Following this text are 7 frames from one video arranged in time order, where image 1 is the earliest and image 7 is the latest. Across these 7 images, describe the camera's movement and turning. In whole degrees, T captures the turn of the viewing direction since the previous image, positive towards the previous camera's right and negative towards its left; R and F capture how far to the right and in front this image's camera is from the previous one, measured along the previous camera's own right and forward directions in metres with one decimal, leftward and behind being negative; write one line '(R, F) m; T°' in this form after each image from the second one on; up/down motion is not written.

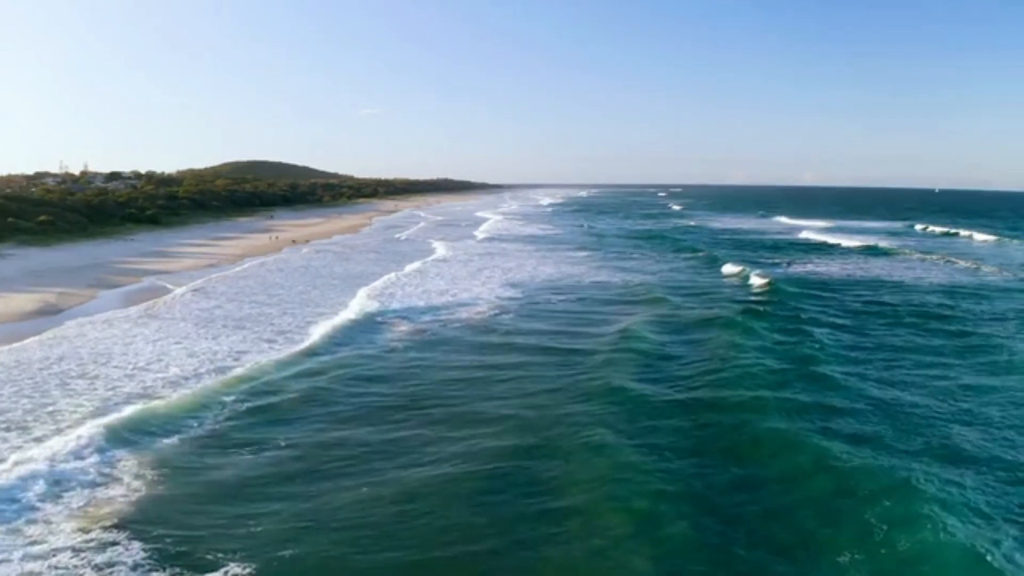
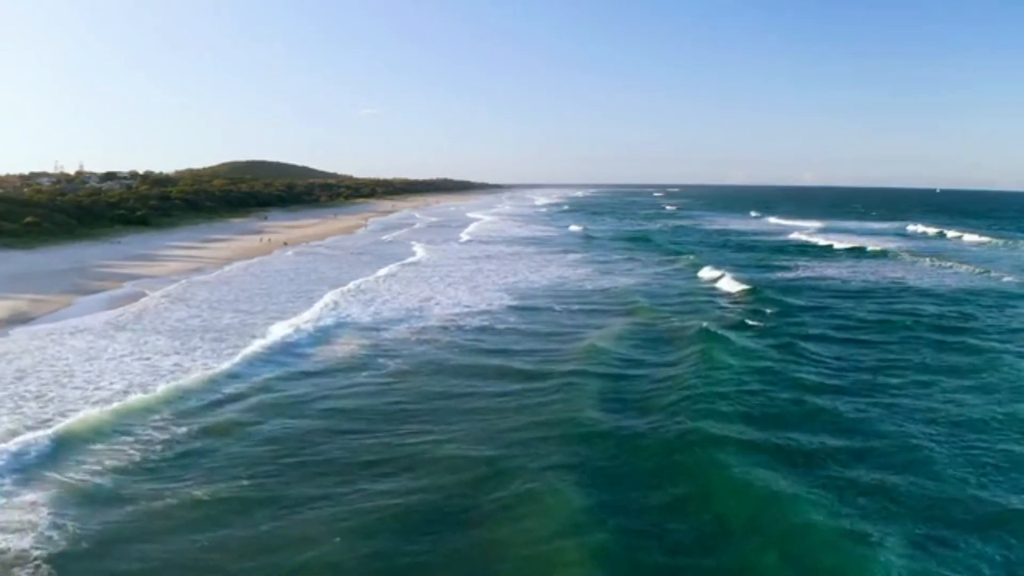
(+0.2, +1.2) m; 0°
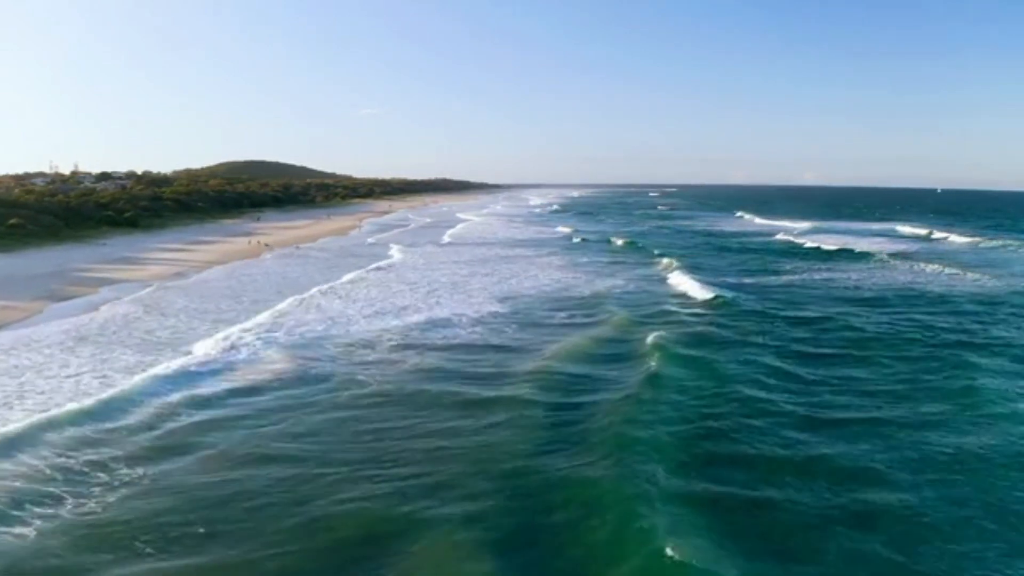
(+0.2, +1.2) m; 0°
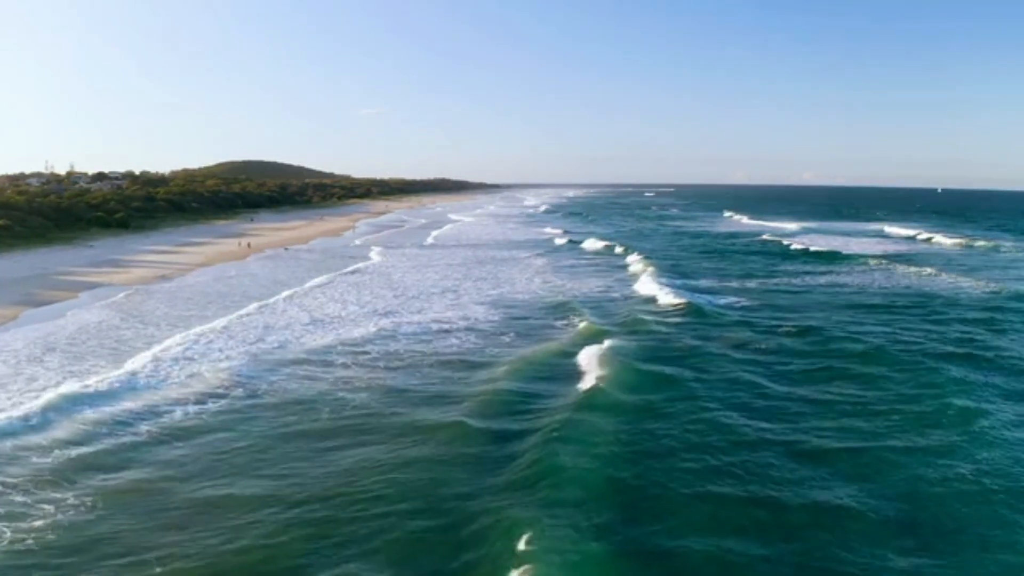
(+0.3, +0.7) m; 0°
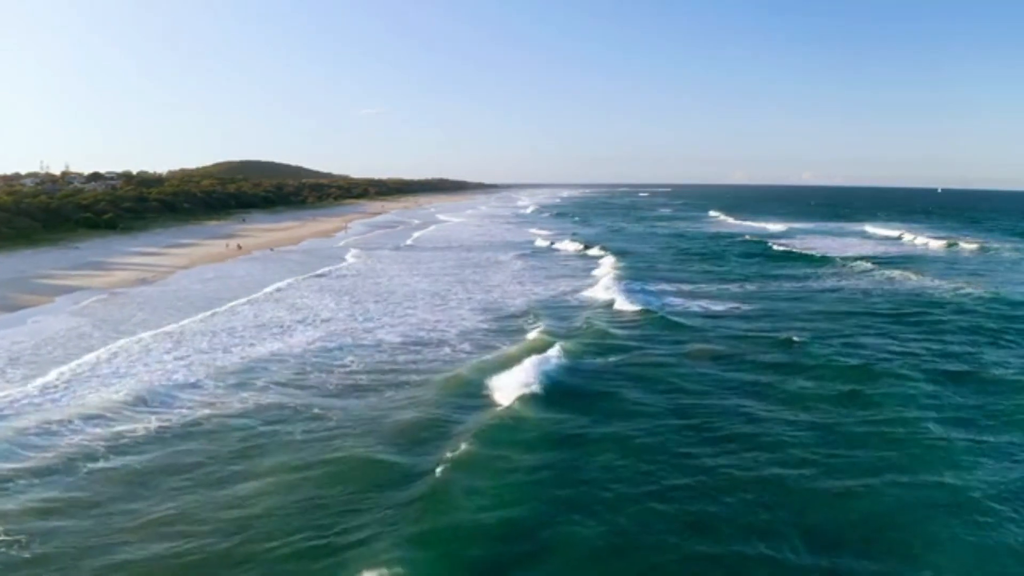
(+0.4, +0.7) m; 0°
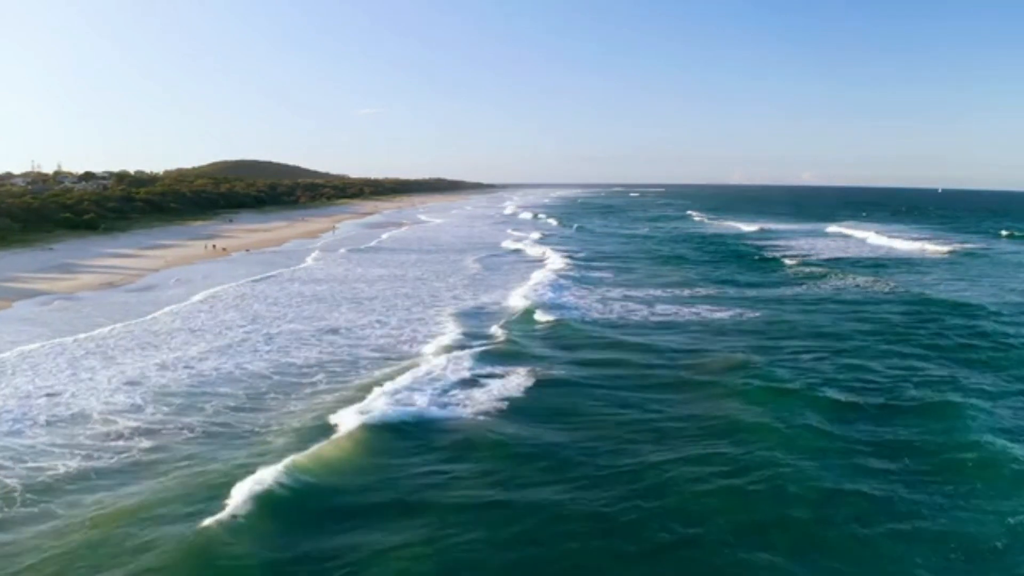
(+0.7, +1.2) m; 0°
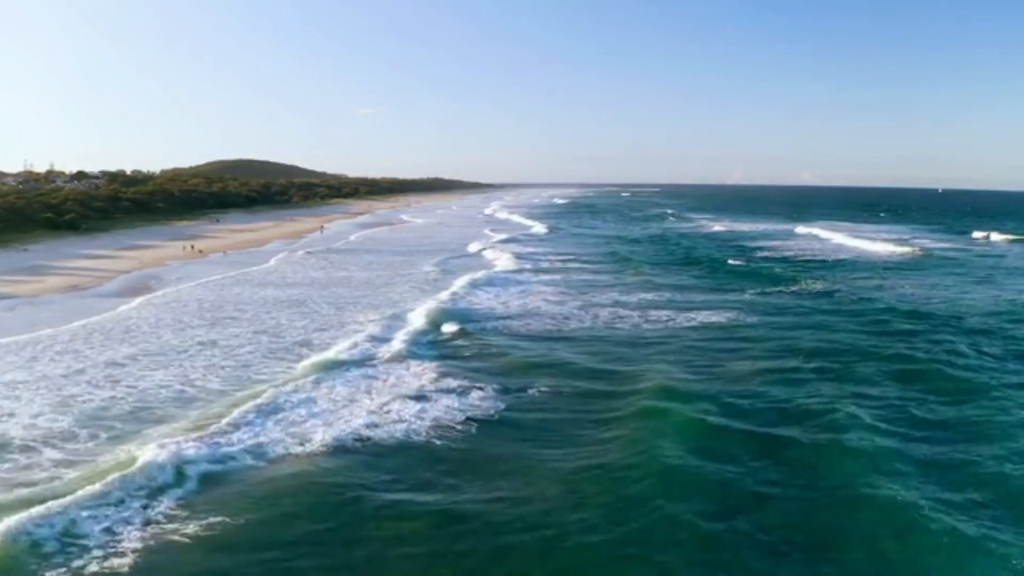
(+0.7, +1.0) m; 0°
